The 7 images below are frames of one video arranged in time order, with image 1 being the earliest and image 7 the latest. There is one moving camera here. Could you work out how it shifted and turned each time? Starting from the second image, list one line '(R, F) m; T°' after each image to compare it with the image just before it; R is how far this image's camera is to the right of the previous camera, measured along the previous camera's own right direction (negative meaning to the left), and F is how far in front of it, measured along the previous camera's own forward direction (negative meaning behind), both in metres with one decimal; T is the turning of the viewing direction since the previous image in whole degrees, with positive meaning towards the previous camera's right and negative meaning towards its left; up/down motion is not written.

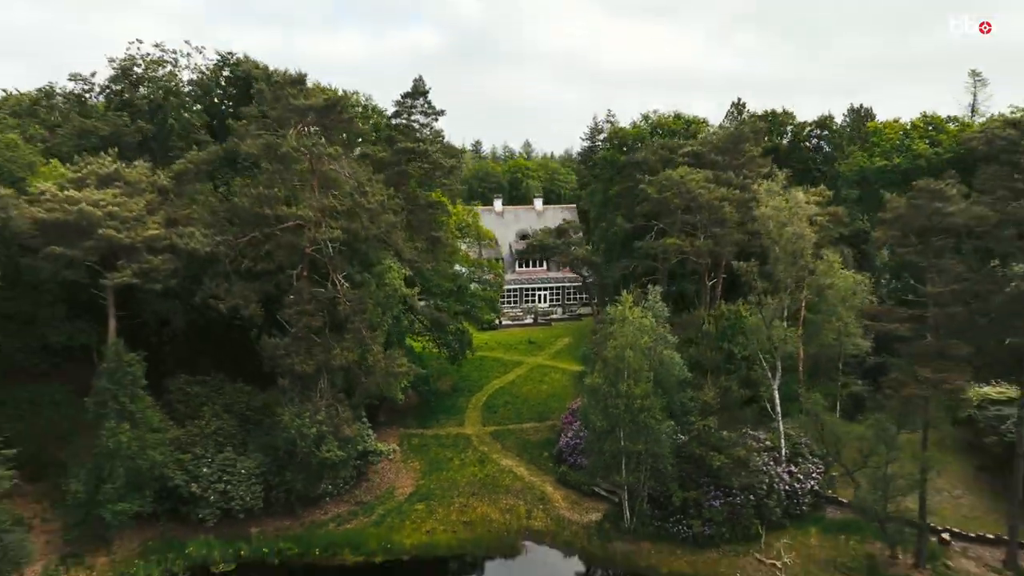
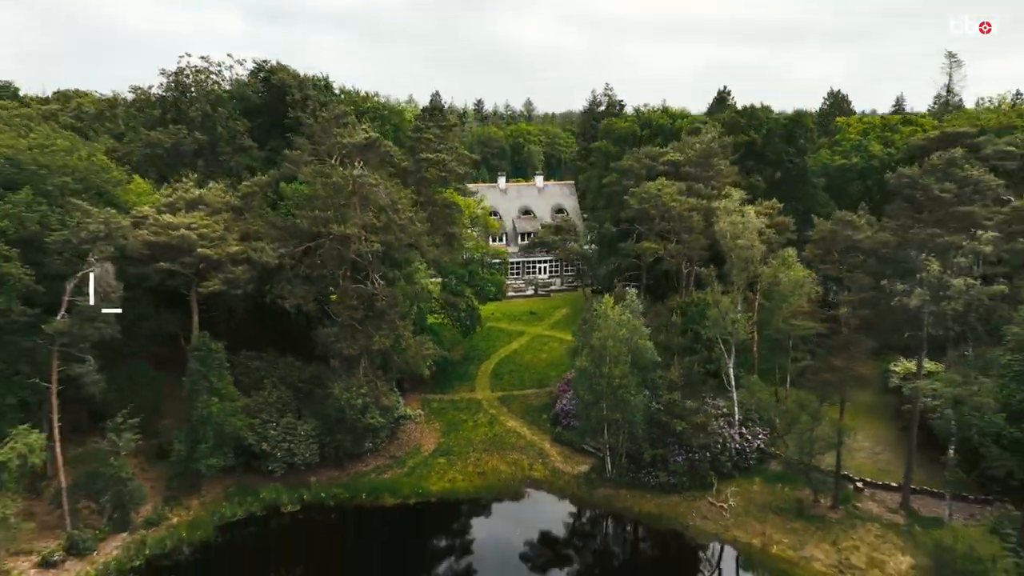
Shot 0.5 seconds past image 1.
(-0.1, -4.9) m; 0°
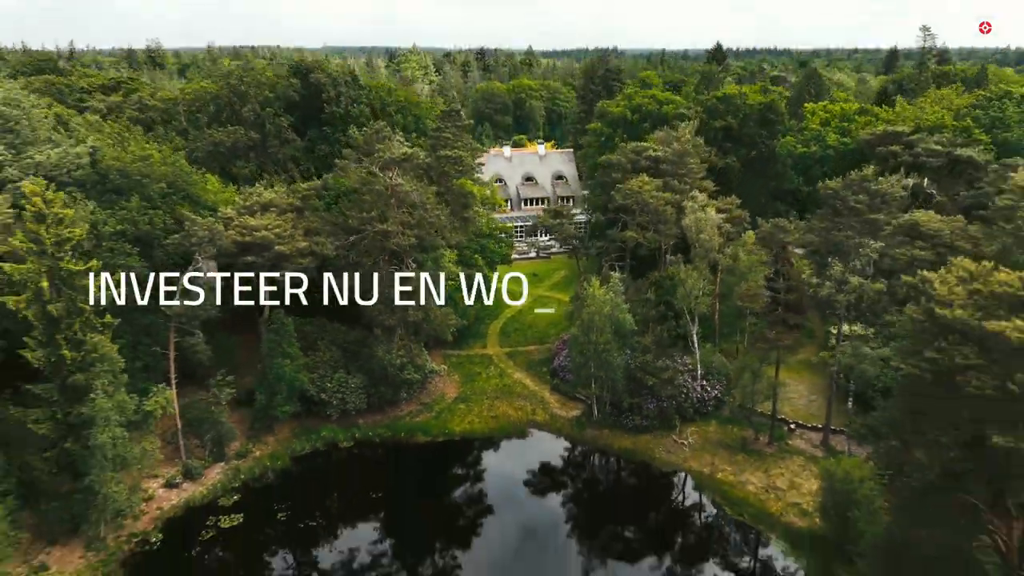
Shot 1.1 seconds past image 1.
(-0.3, -6.4) m; 0°
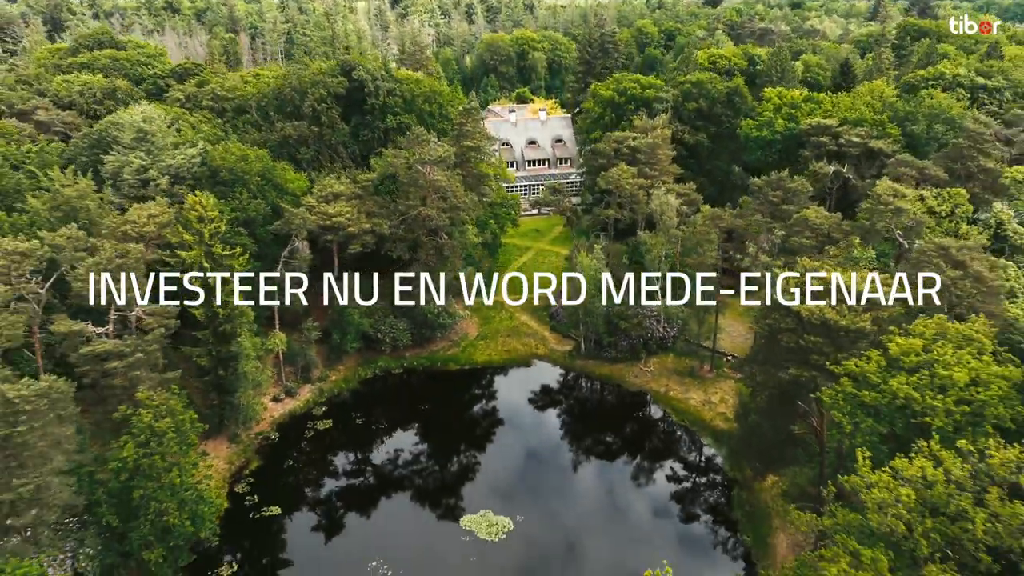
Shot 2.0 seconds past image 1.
(-0.5, -10.5) m; 0°
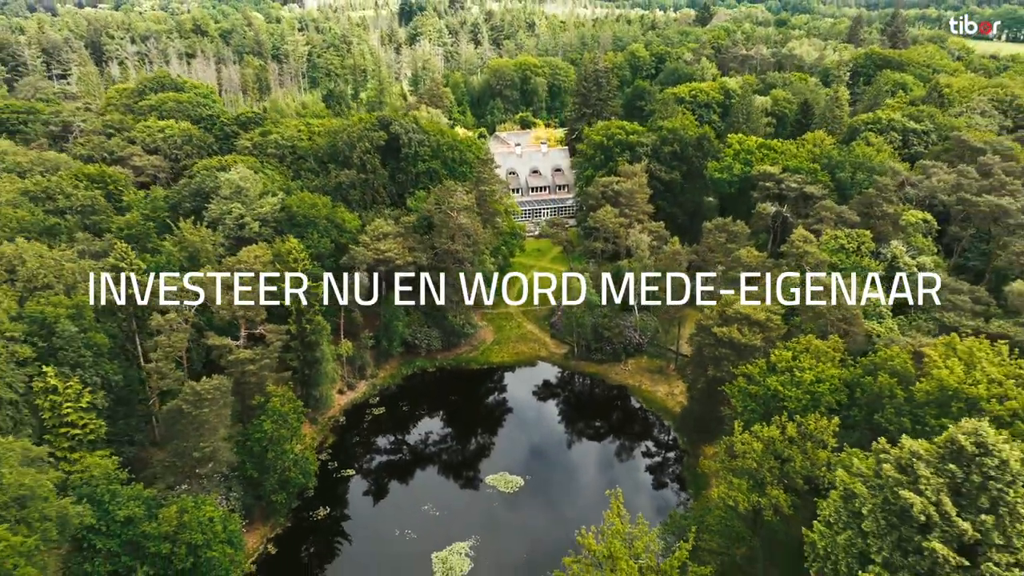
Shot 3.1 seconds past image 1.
(-0.6, -12.1) m; 0°
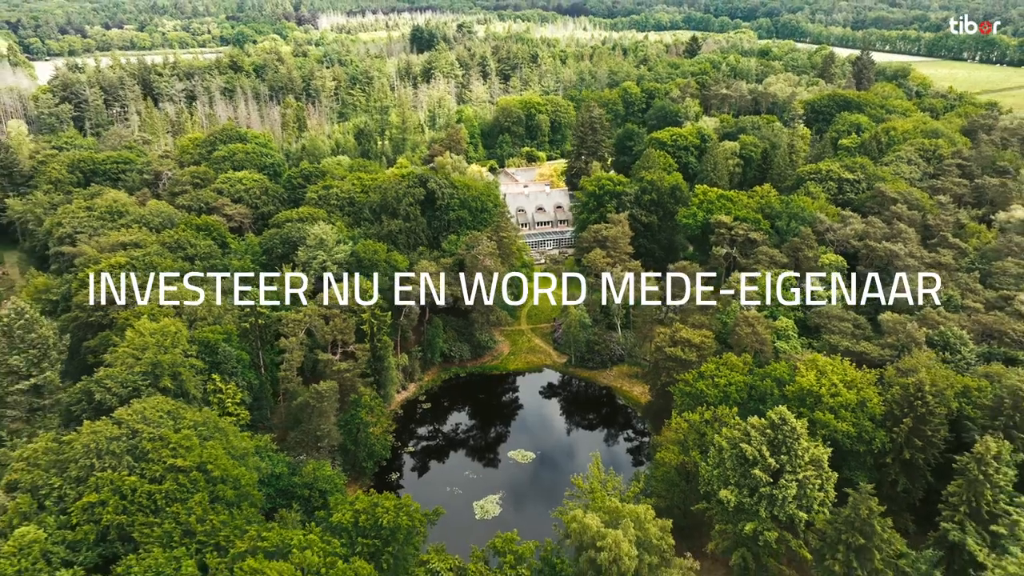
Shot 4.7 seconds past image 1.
(-1.1, -17.4) m; 0°
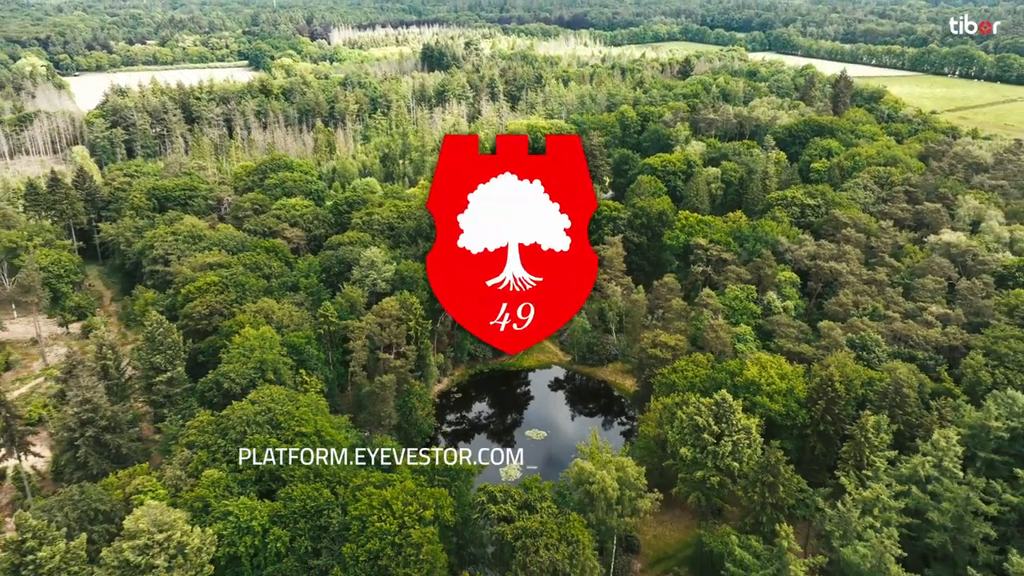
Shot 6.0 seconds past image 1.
(-1.5, -16.0) m; 0°
